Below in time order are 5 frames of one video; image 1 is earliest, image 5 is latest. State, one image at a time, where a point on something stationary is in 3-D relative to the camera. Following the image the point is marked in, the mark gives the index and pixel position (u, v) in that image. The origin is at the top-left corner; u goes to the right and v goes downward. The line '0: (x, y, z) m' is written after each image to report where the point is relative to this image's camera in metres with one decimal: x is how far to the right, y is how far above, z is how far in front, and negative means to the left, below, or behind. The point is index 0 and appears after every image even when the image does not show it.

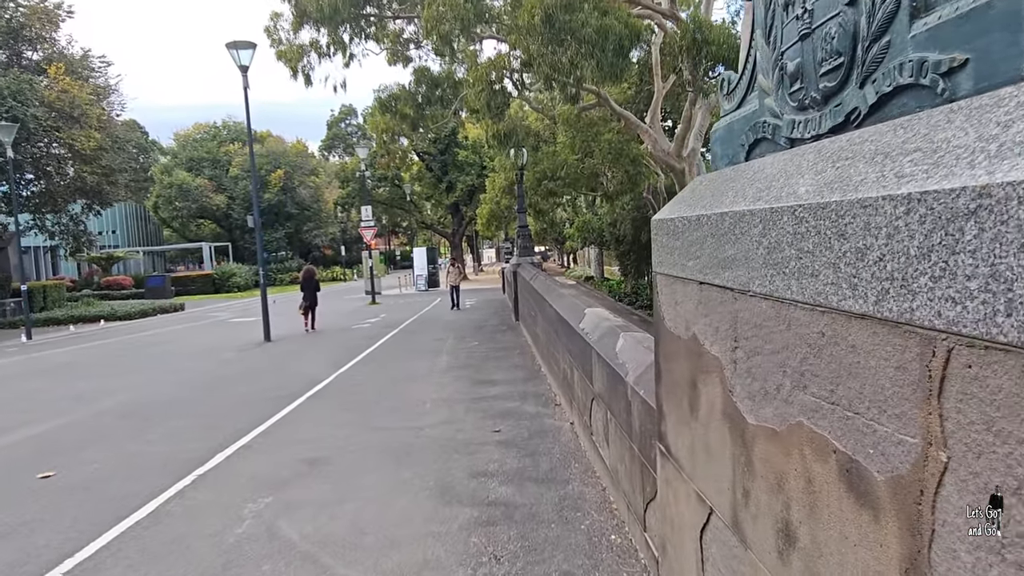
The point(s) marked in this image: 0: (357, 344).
0: (-2.5, -0.9, +11.5) m
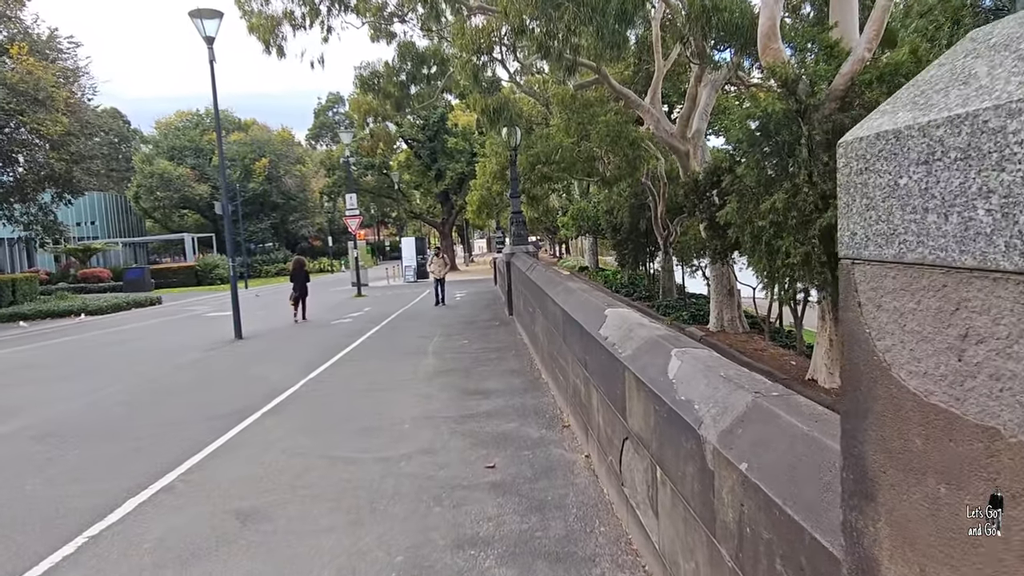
0: (-2.6, -0.7, +10.4) m
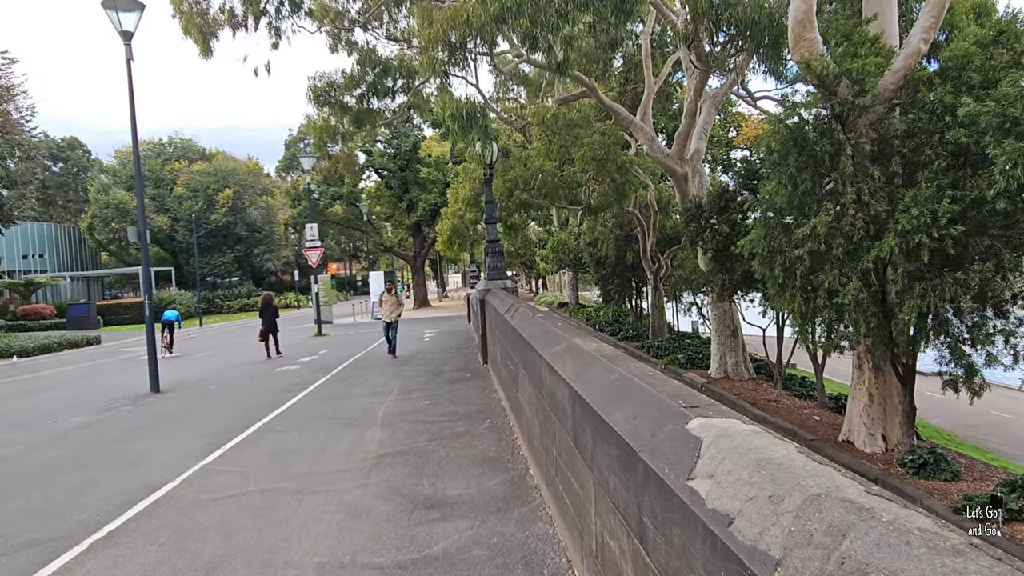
0: (-2.9, -1.3, +8.4) m
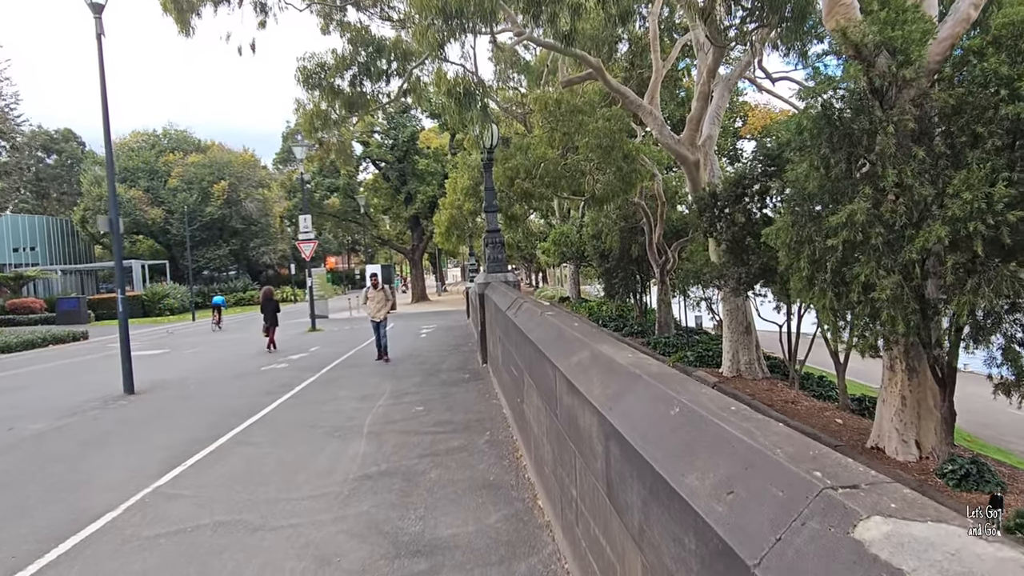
0: (-2.8, -1.2, +7.7) m
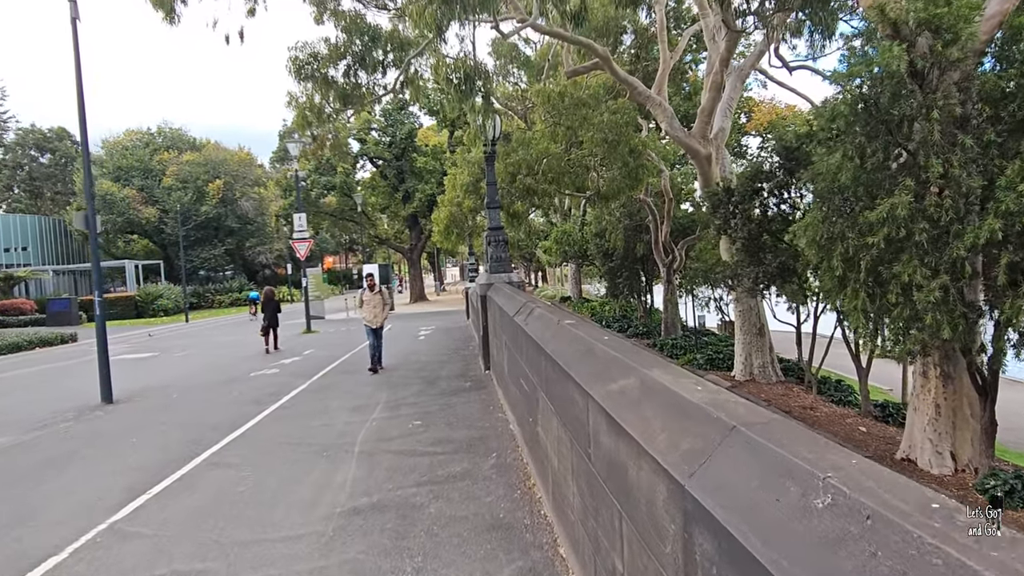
0: (-2.8, -1.2, +7.2) m
